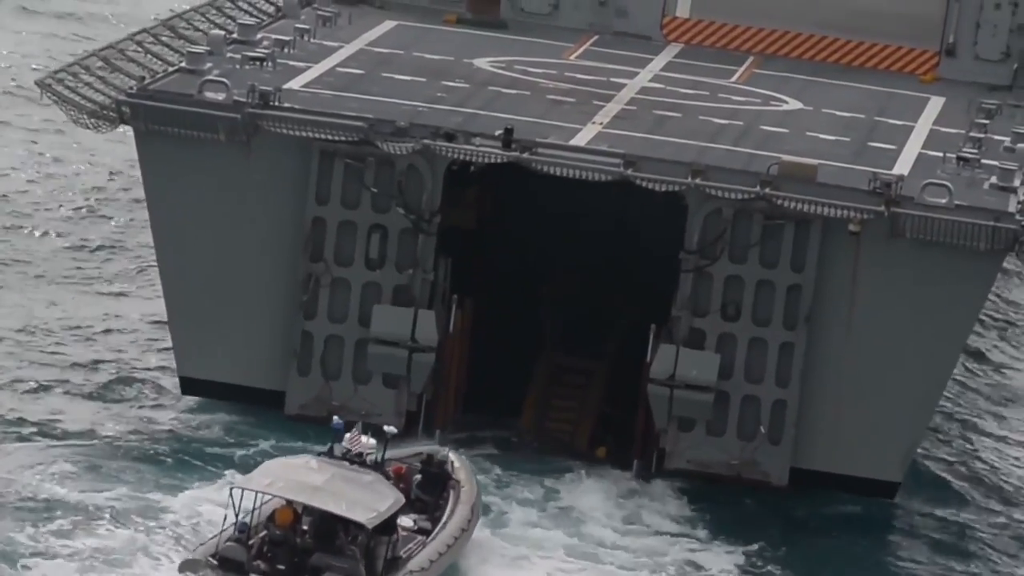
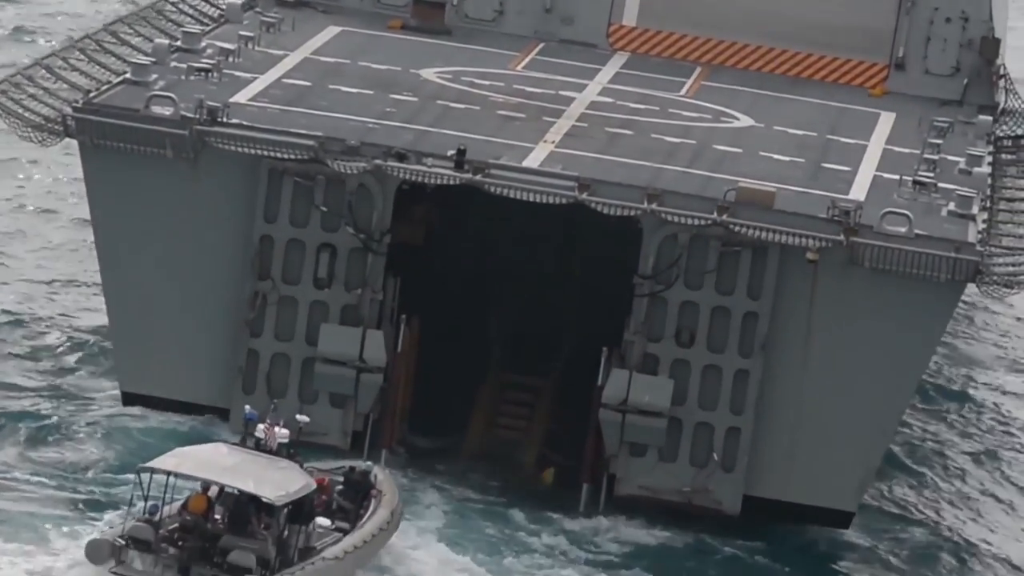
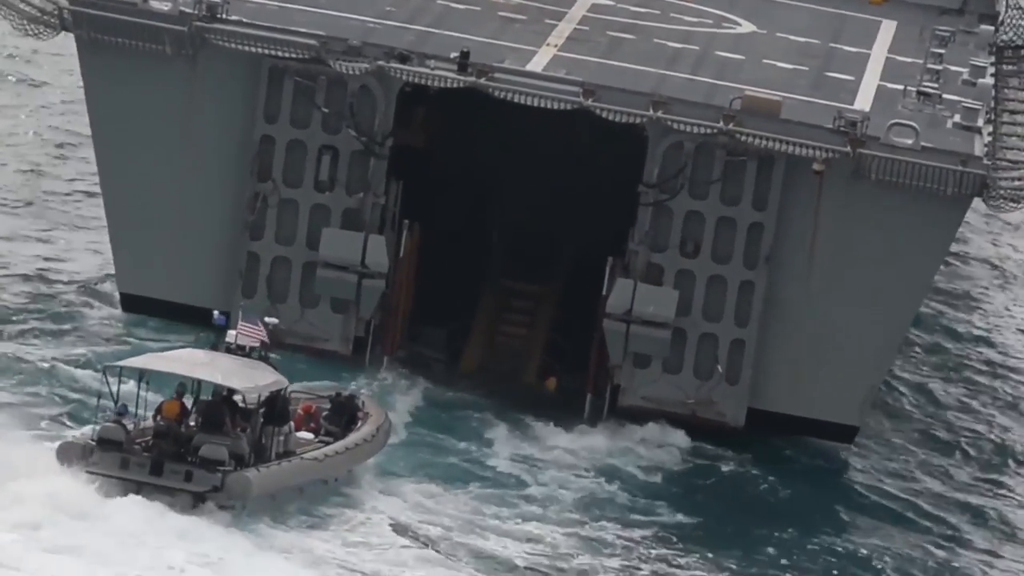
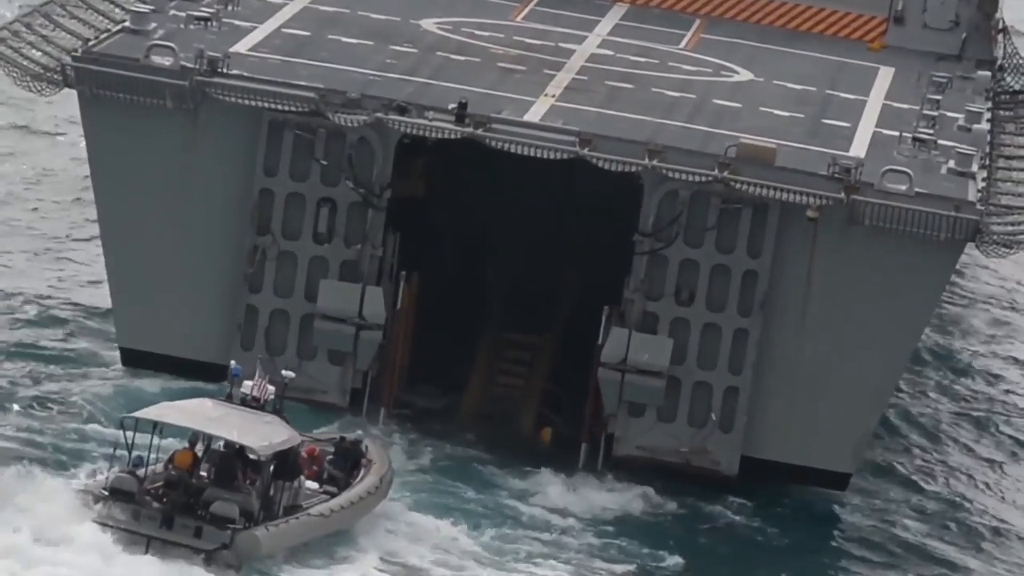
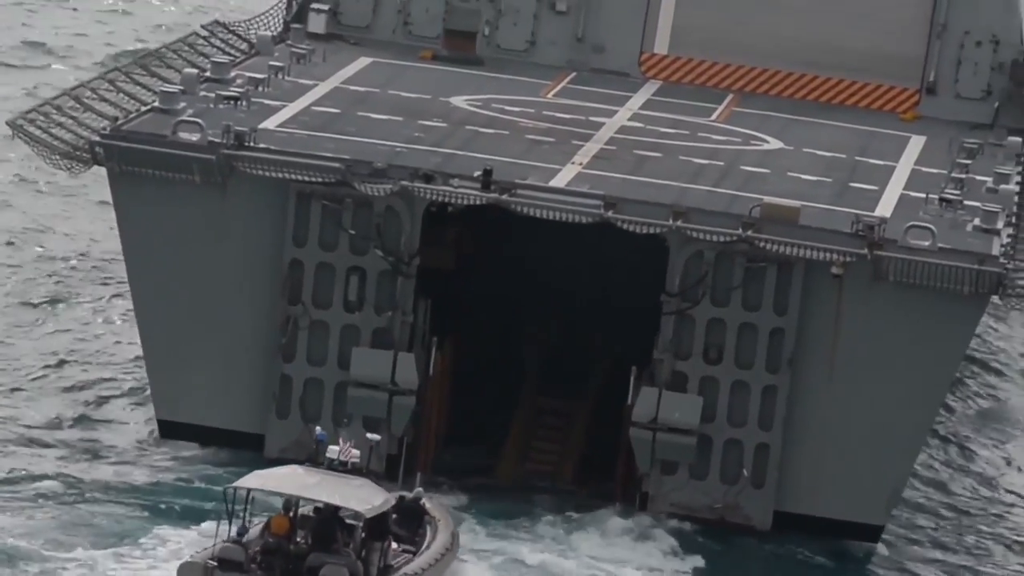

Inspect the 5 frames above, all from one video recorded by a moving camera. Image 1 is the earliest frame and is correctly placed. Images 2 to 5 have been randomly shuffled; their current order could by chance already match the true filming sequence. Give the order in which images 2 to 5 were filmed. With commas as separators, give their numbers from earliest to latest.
5, 2, 4, 3
